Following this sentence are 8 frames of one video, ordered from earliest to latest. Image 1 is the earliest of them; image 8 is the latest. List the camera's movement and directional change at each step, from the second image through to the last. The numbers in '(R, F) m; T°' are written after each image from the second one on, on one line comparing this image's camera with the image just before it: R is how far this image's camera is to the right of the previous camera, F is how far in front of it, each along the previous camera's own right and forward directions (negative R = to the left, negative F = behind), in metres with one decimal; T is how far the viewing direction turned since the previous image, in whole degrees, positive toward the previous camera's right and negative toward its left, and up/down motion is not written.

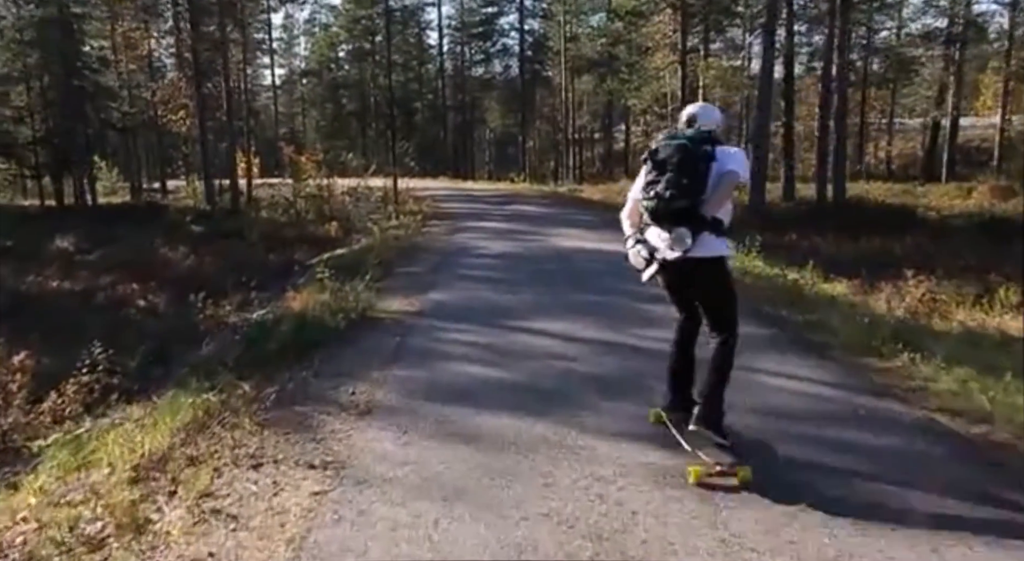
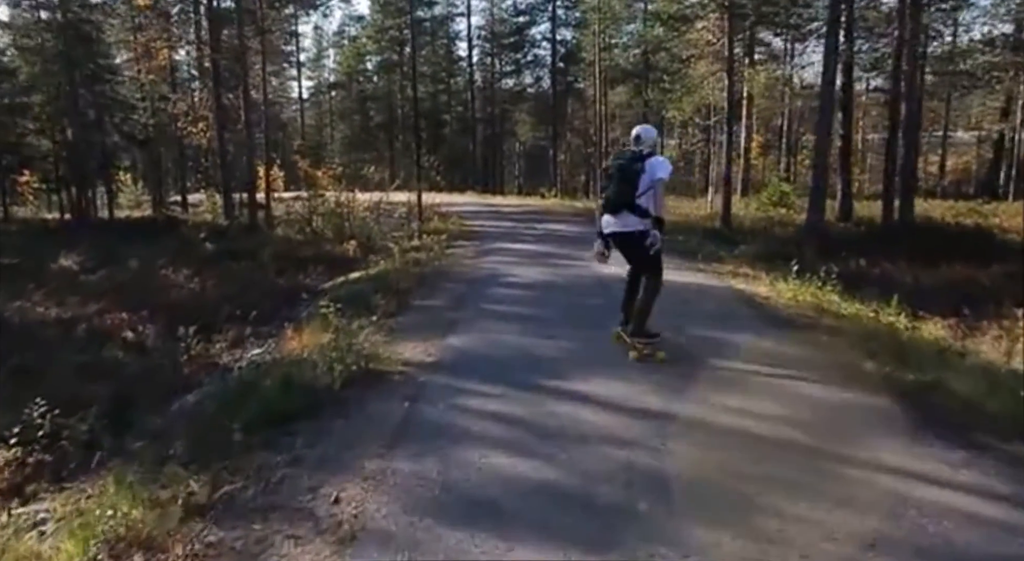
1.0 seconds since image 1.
(-0.1, +2.0) m; -2°
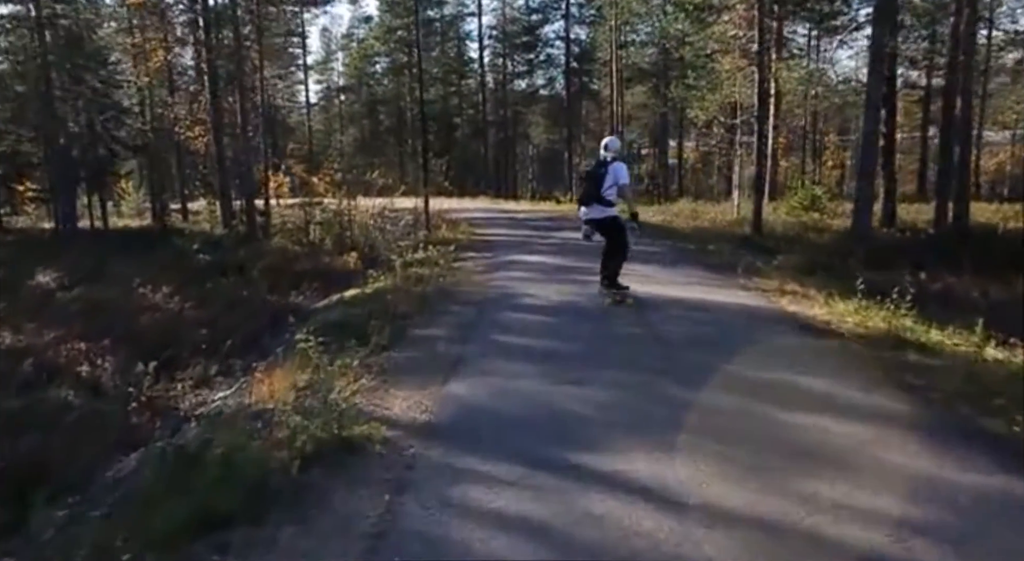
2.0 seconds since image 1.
(0.0, +2.0) m; -1°
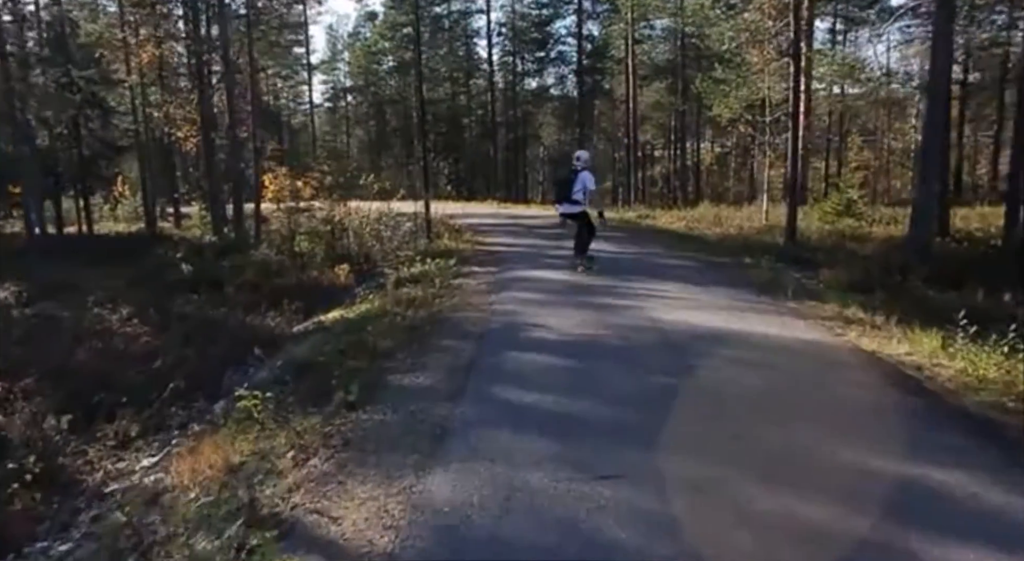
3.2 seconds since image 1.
(0.0, +2.4) m; -1°
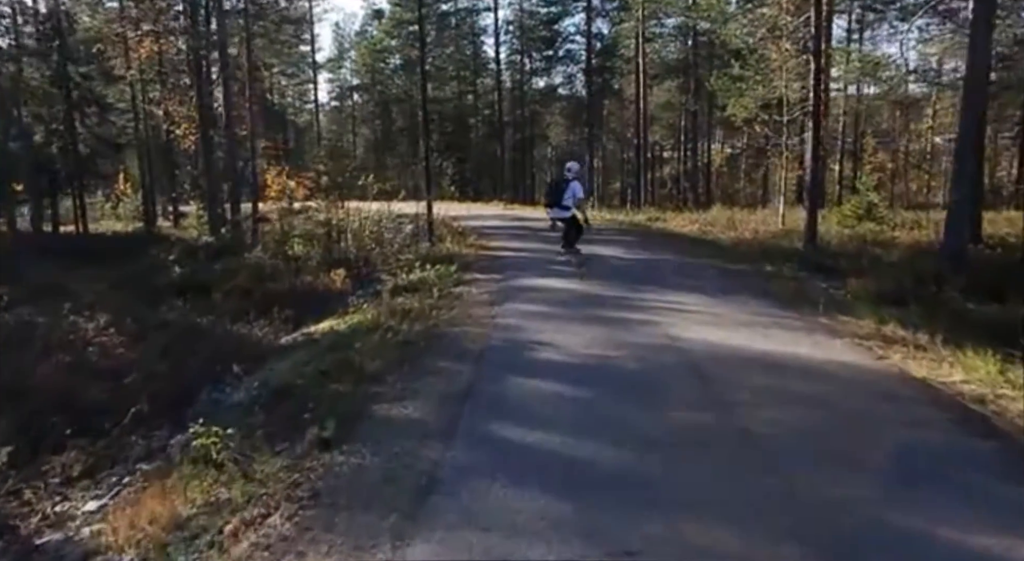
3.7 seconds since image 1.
(0.0, +1.1) m; 0°
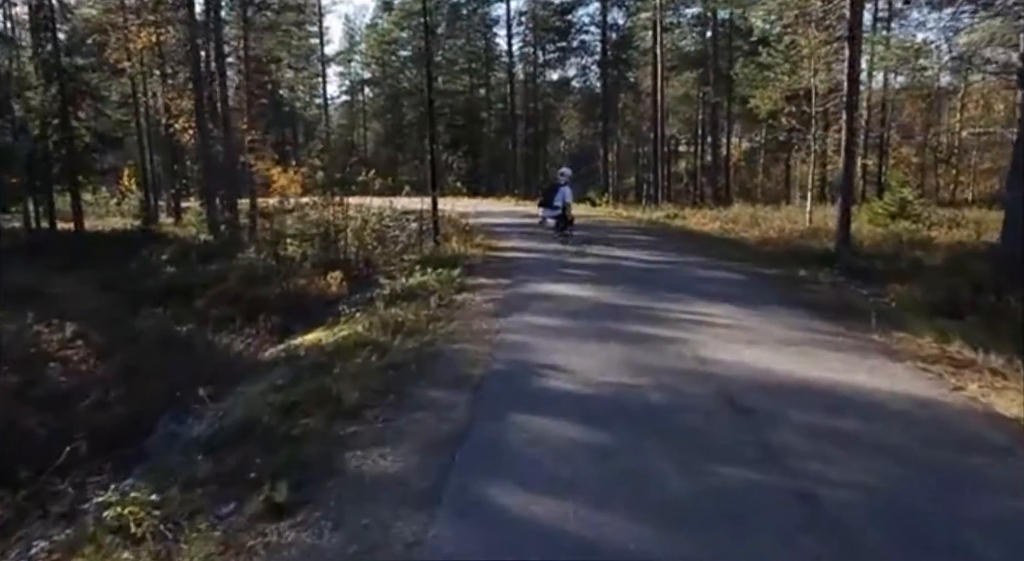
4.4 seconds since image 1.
(+0.1, +1.5) m; -1°
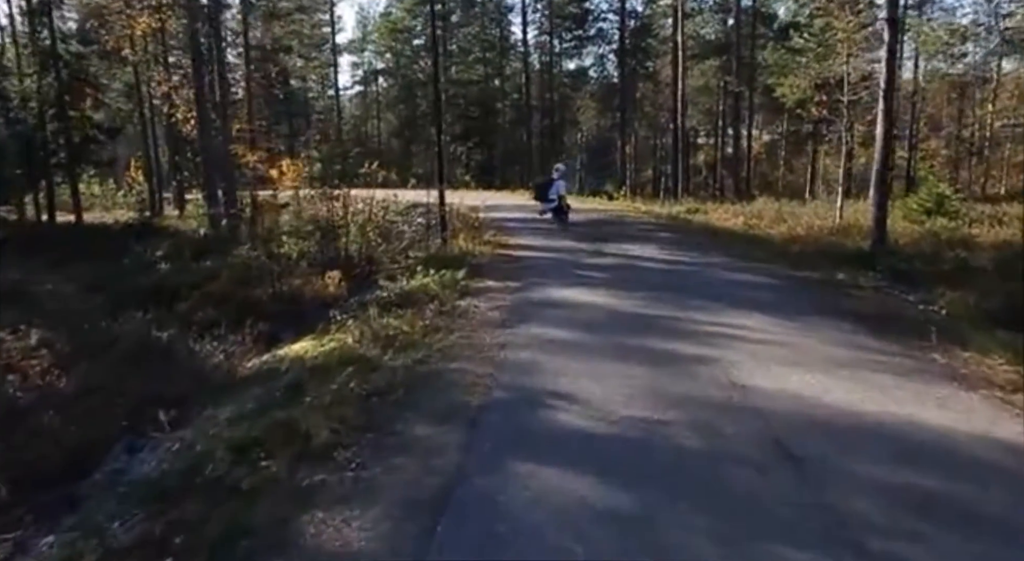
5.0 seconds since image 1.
(+0.1, +1.3) m; -1°
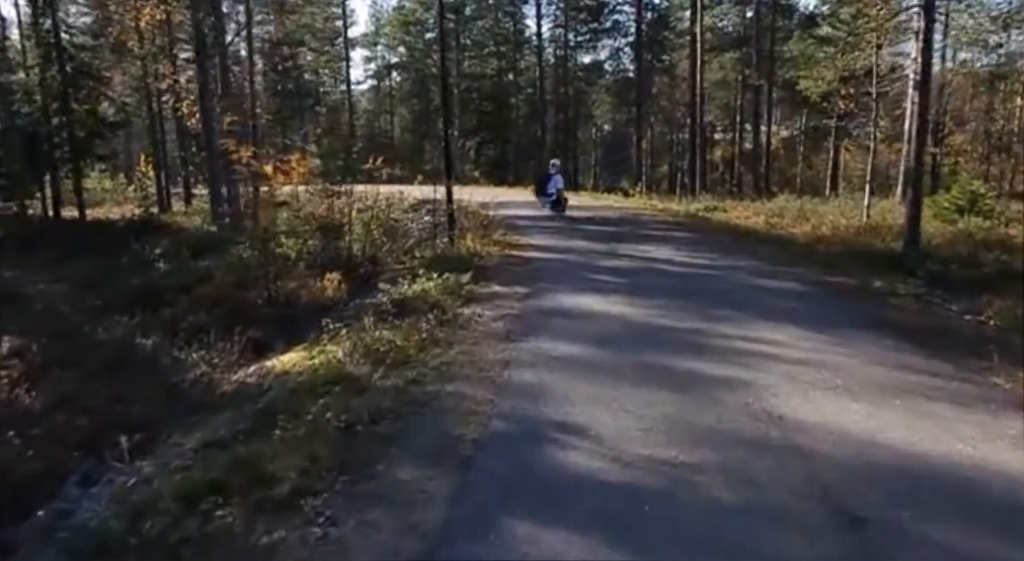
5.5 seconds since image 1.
(+0.1, +1.0) m; -1°
